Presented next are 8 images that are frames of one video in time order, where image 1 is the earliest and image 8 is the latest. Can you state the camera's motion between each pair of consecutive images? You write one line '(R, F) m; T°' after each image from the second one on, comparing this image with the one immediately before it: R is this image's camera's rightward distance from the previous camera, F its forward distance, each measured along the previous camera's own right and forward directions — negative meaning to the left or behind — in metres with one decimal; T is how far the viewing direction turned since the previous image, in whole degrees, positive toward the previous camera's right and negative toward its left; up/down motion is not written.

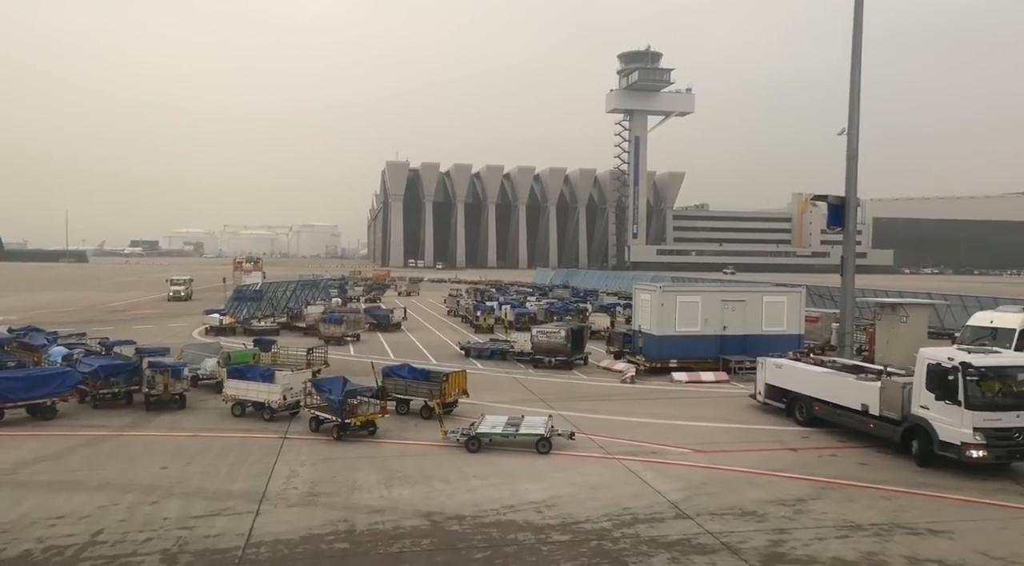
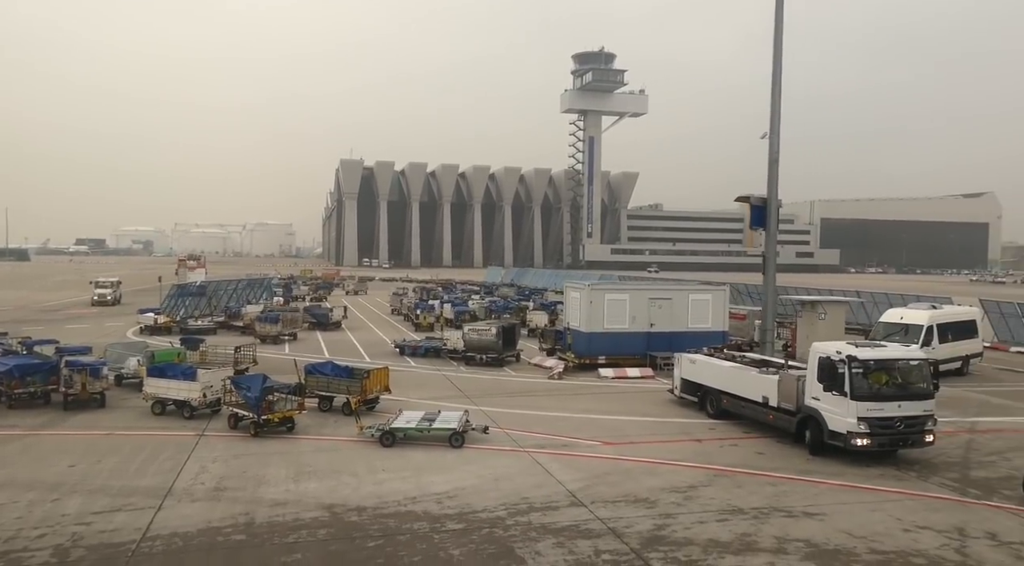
(+0.9, -0.4) m; +3°
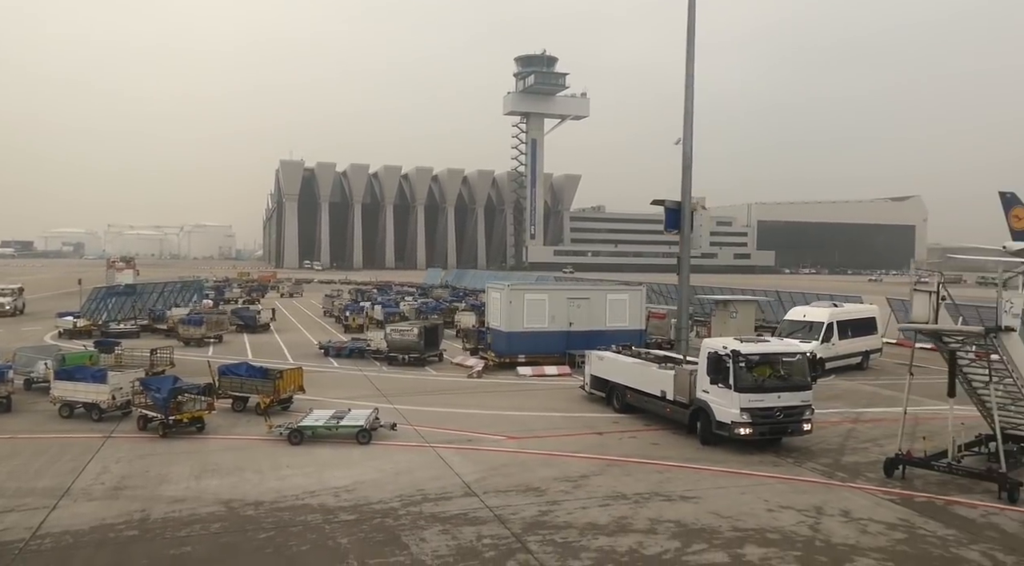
(+0.8, -0.6) m; +4°
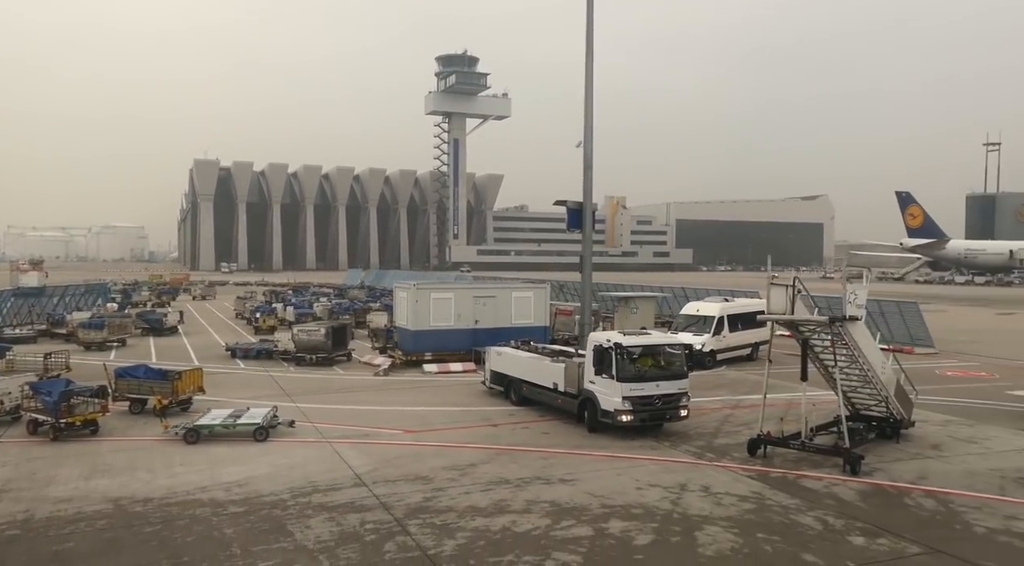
(+0.7, -0.7) m; +5°
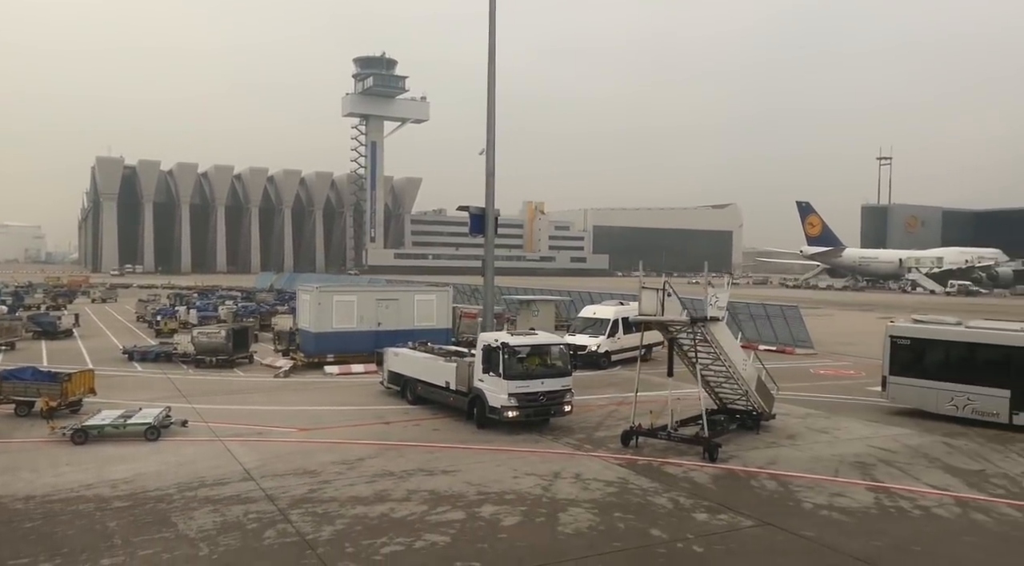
(+0.6, -0.9) m; +6°
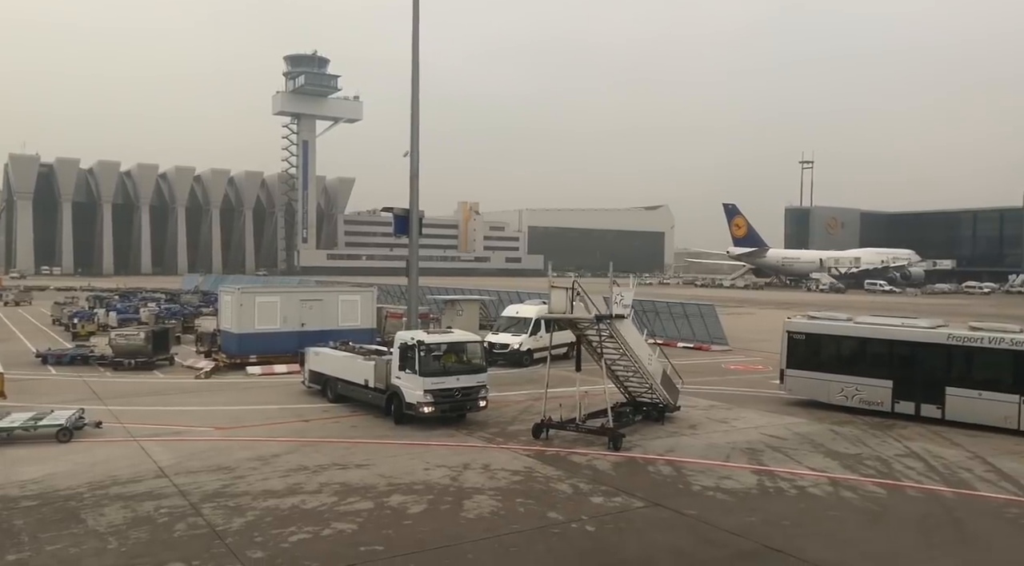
(+0.5, -0.7) m; +5°
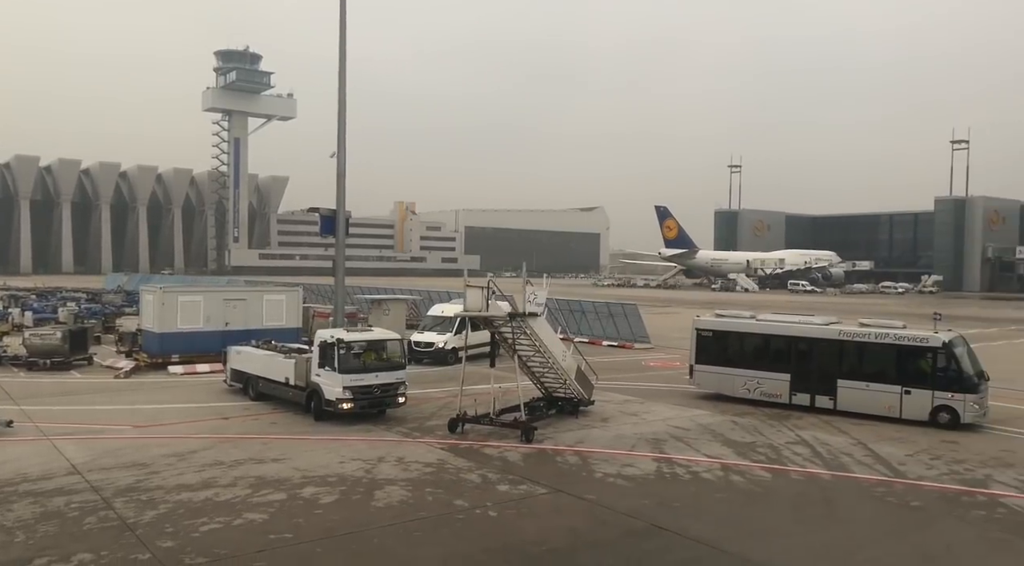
(+0.5, -0.7) m; +5°
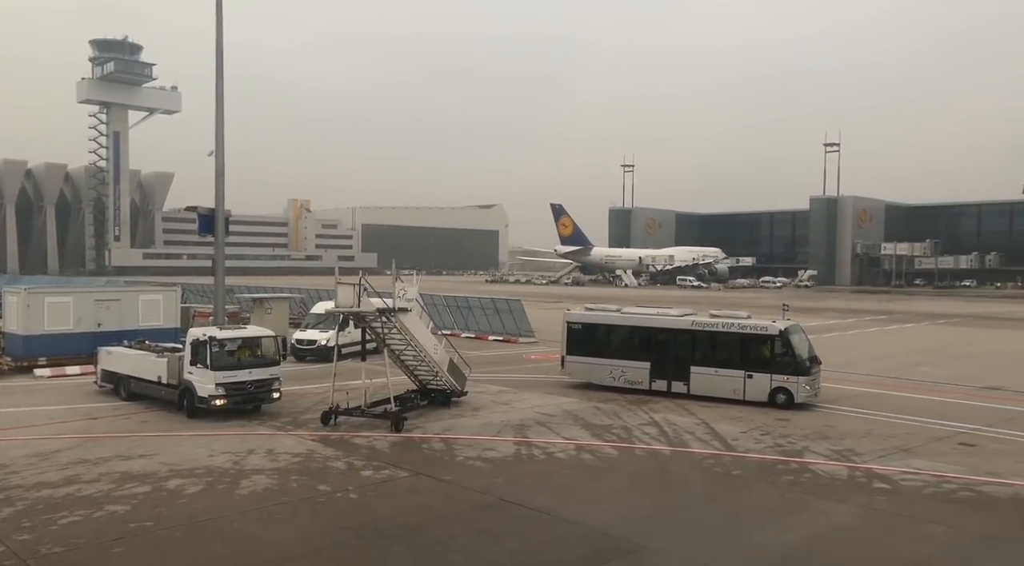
(+0.7, -1.0) m; +7°
